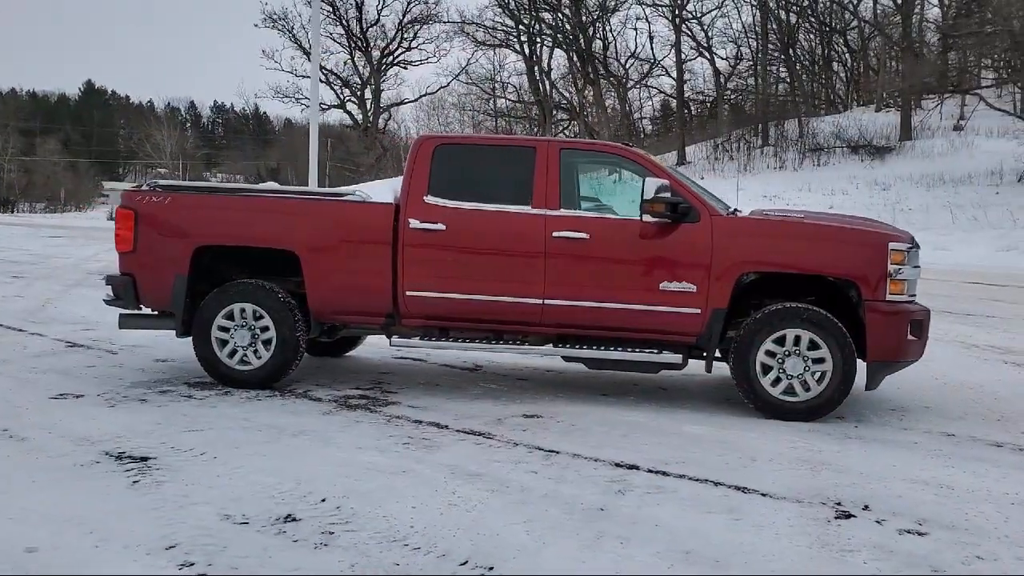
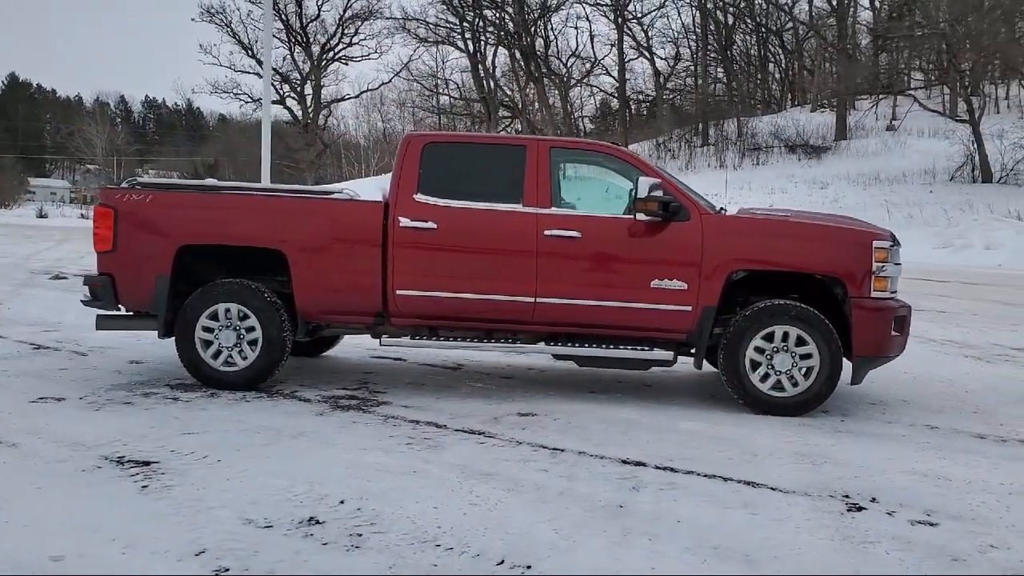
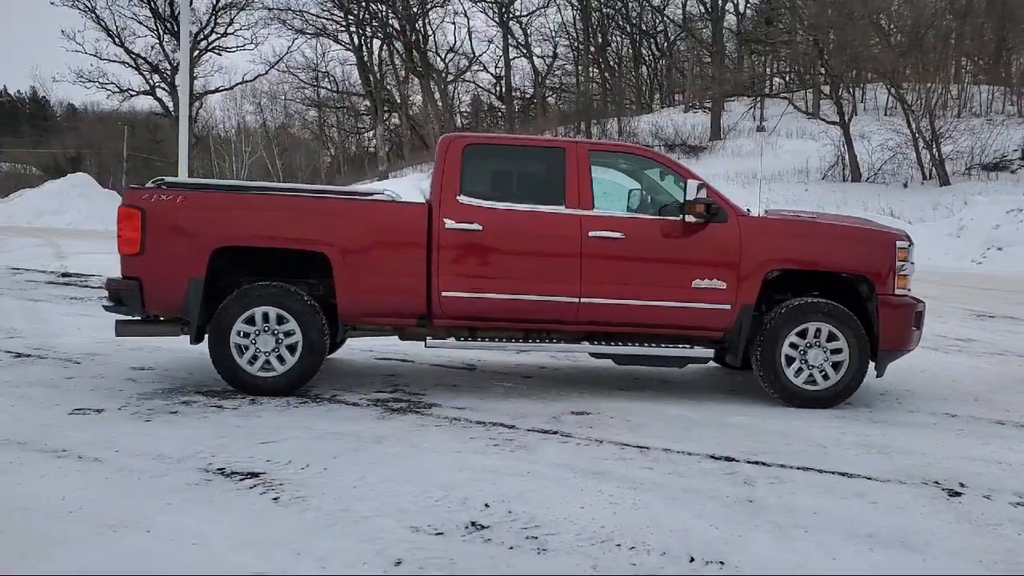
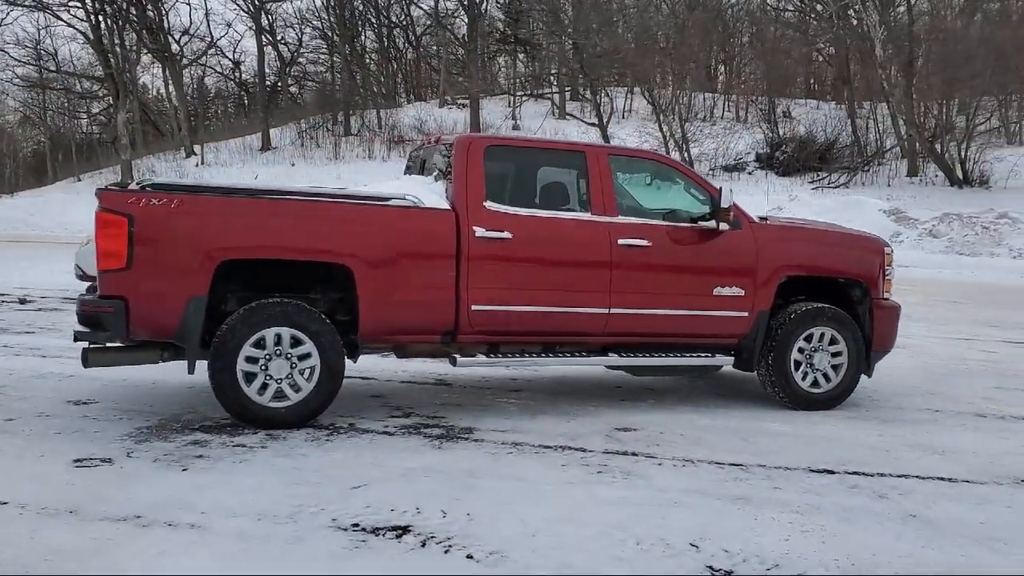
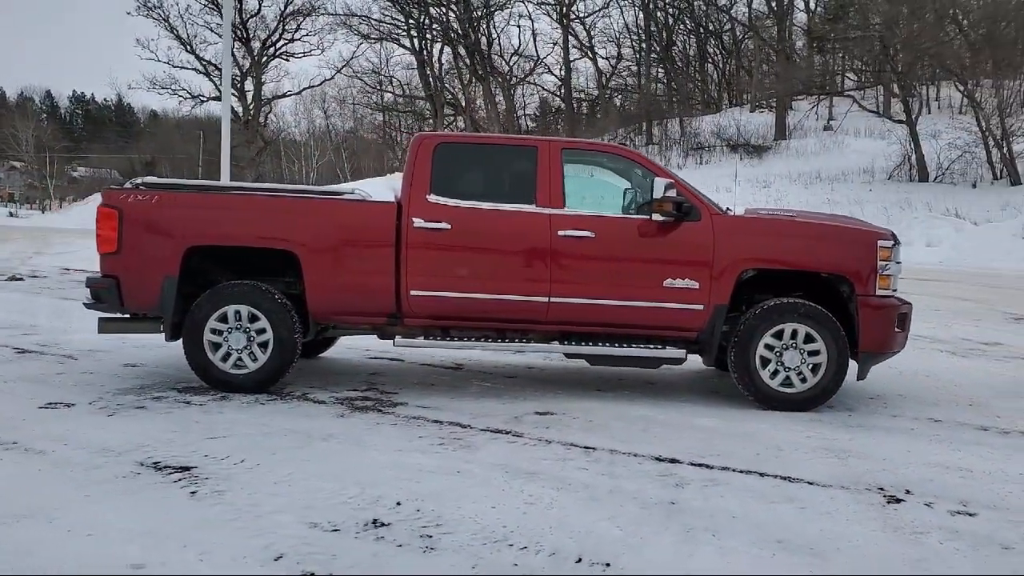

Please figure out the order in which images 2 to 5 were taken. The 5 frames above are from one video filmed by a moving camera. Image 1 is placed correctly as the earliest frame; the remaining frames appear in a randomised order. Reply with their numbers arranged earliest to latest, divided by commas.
2, 5, 3, 4
